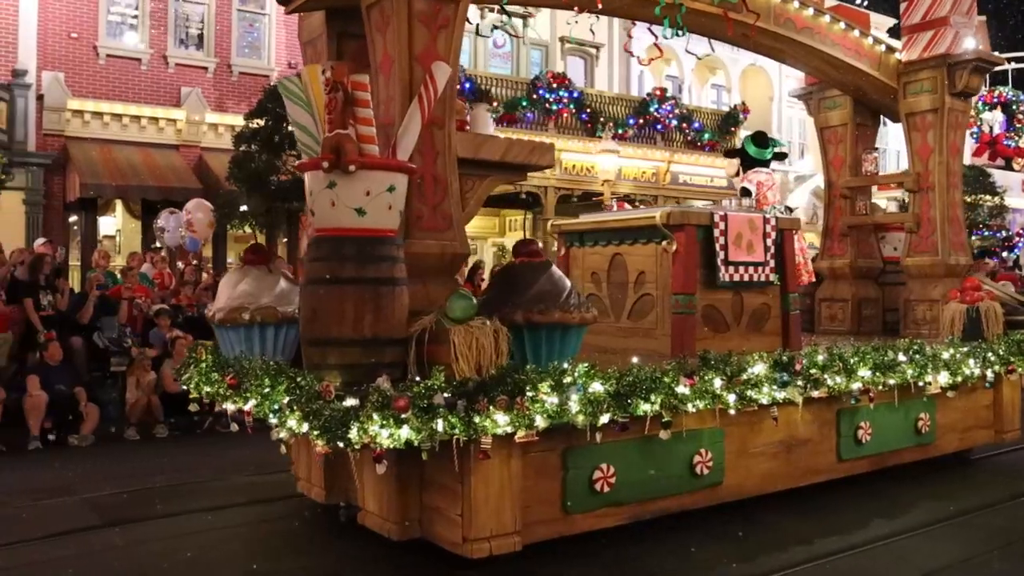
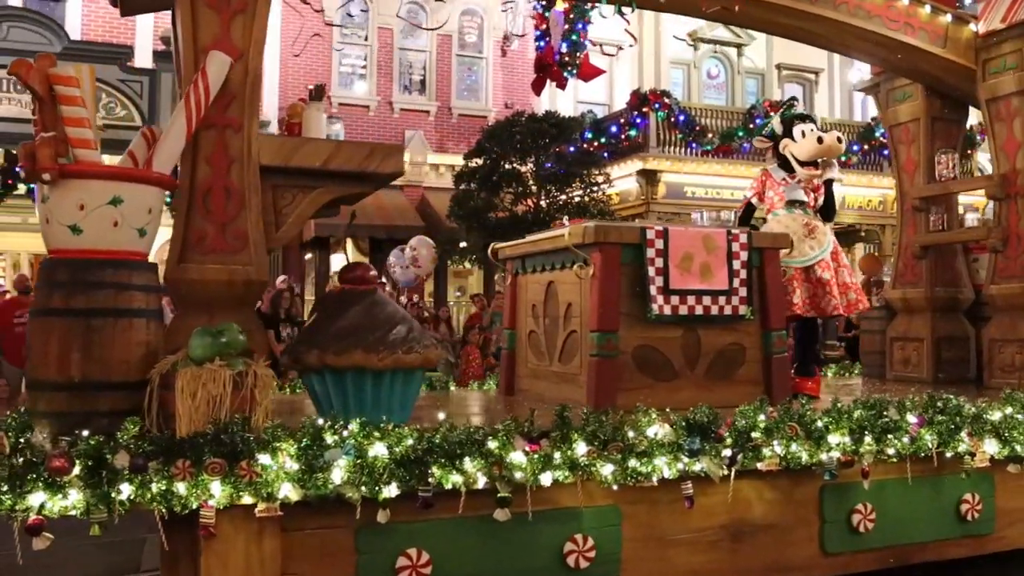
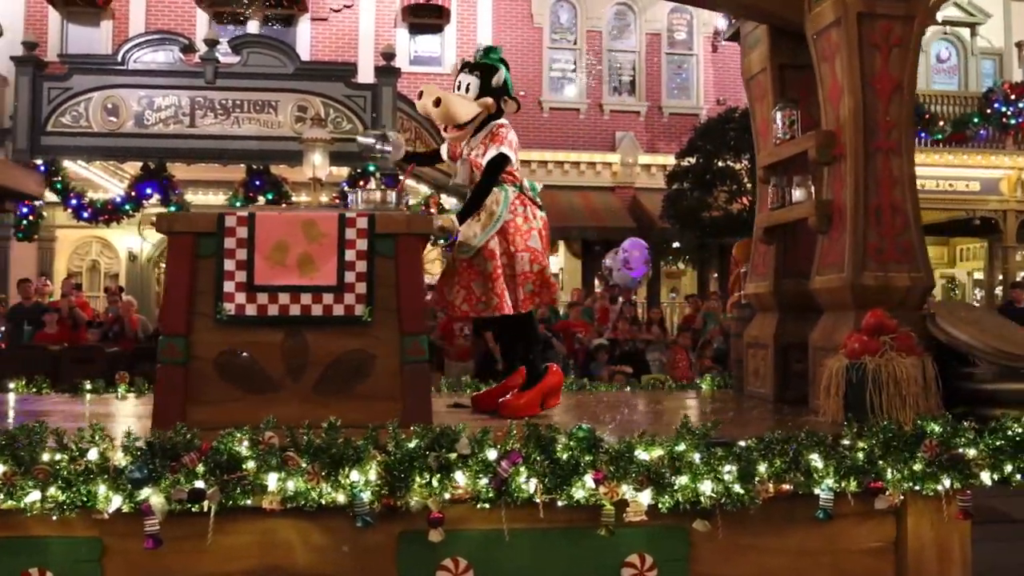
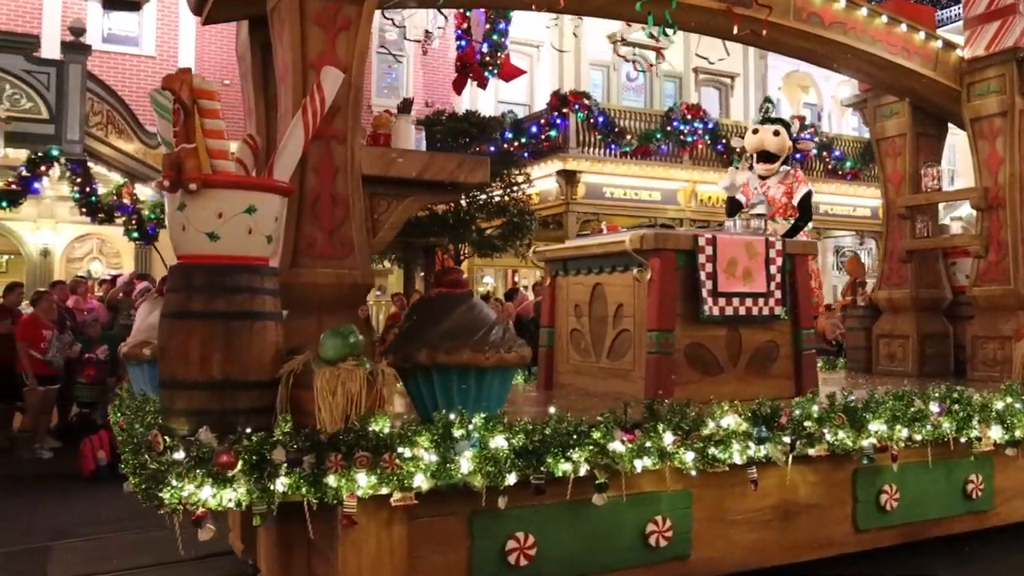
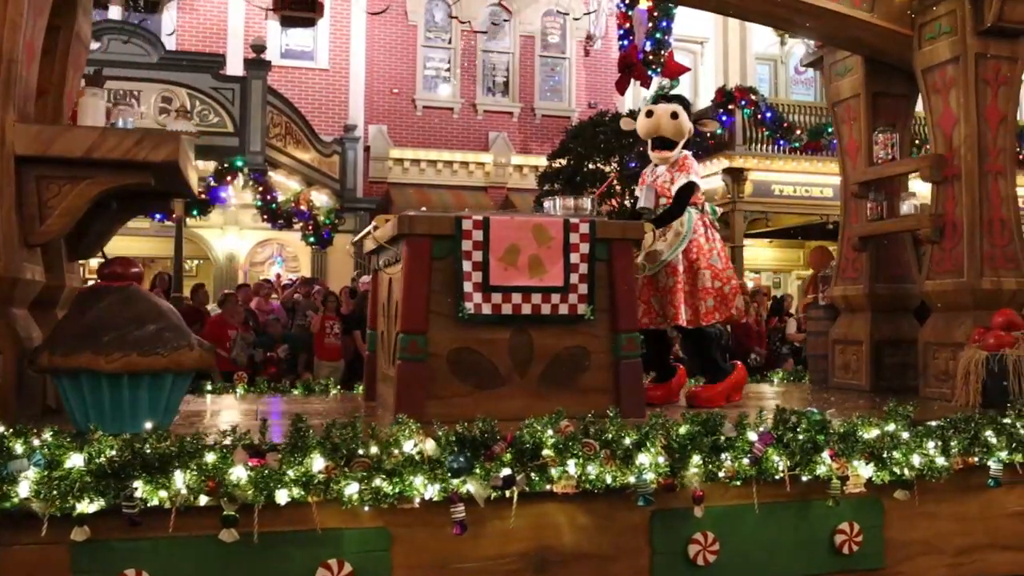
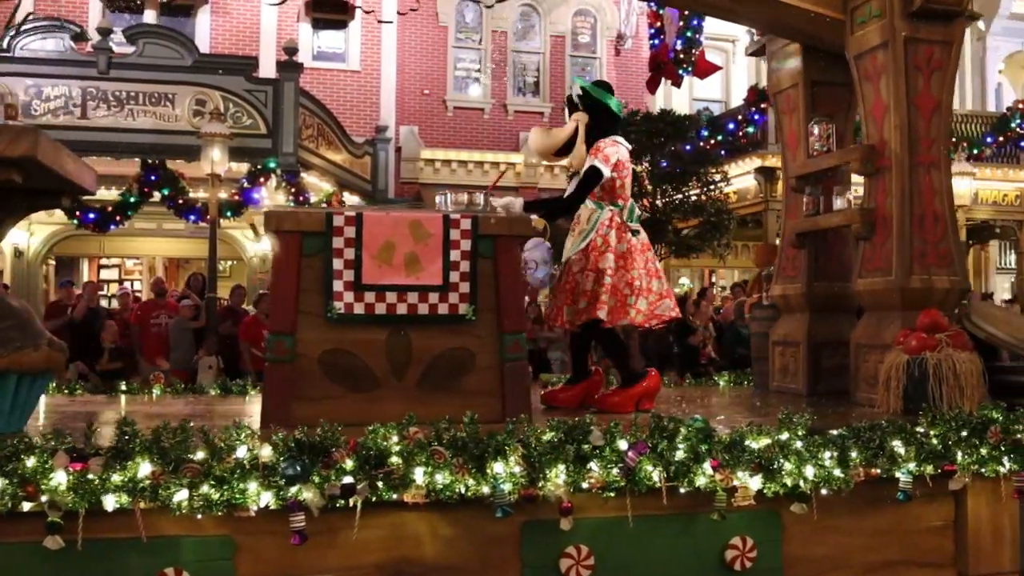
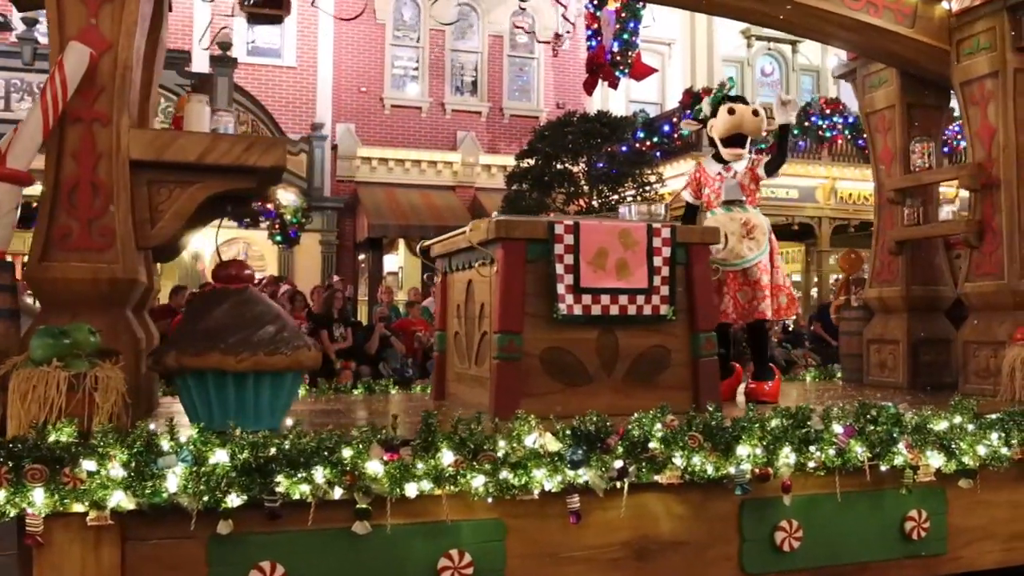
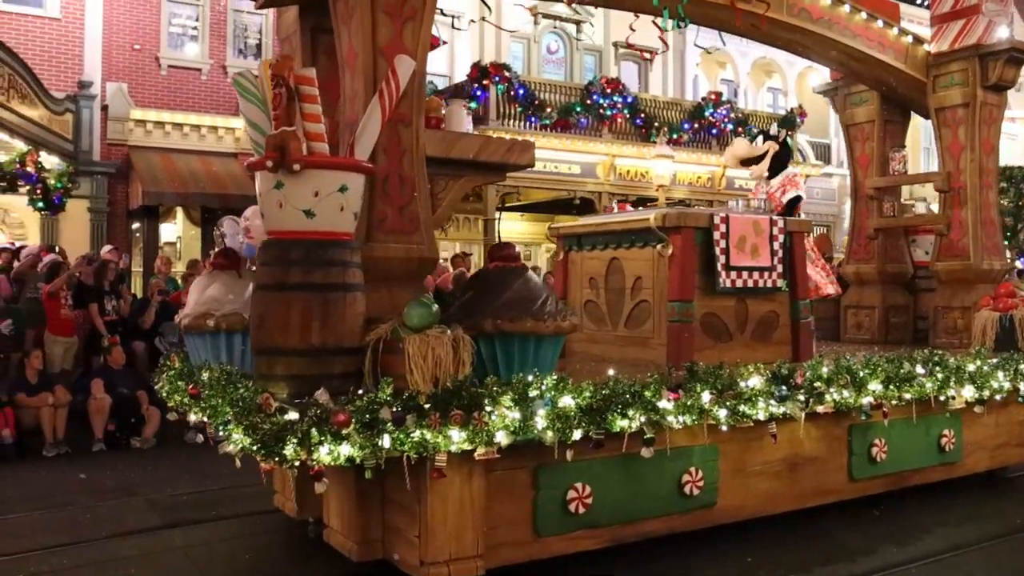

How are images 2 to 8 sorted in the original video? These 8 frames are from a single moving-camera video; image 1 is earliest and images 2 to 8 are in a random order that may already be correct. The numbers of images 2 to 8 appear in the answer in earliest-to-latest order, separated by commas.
8, 4, 2, 7, 5, 6, 3
